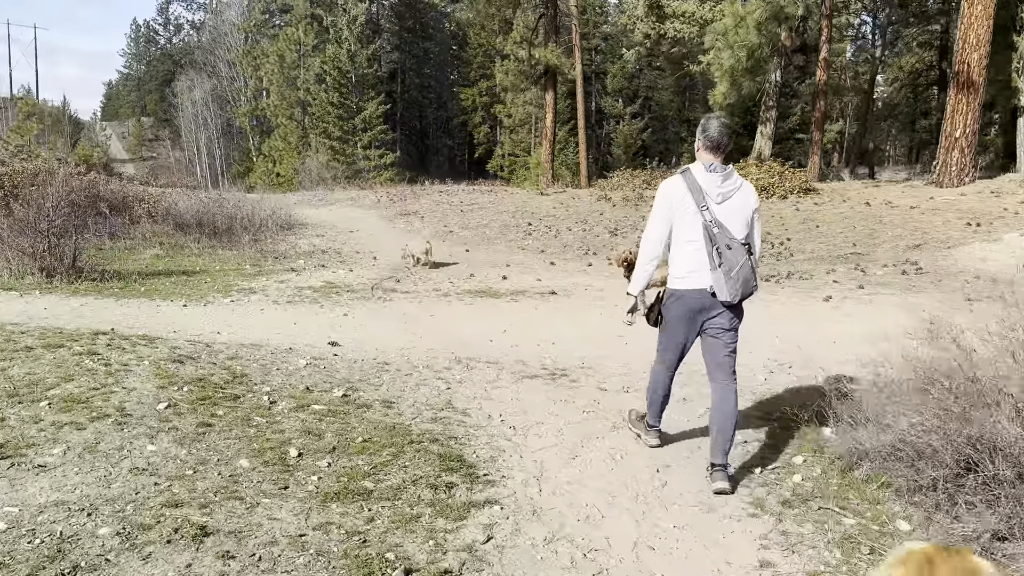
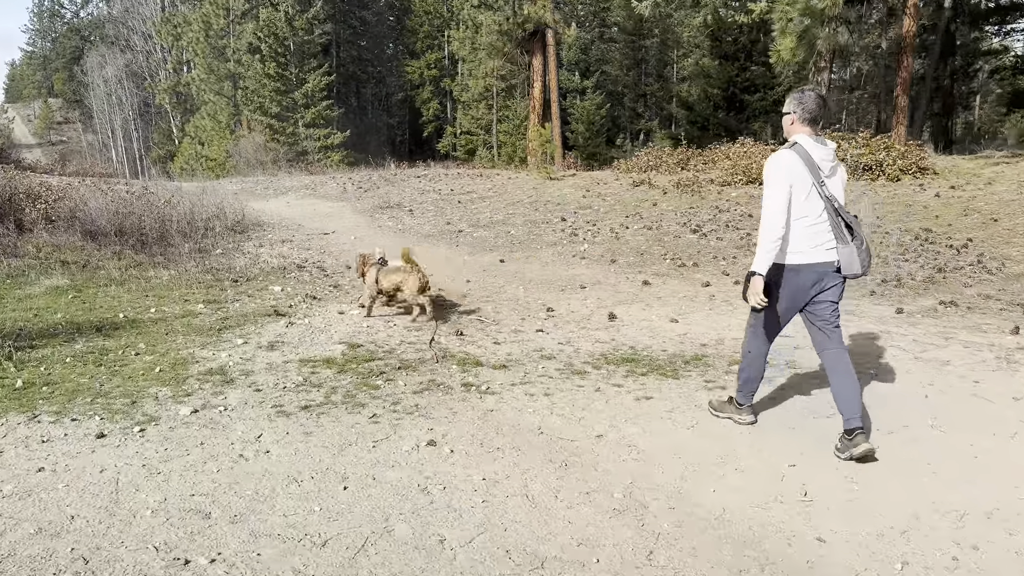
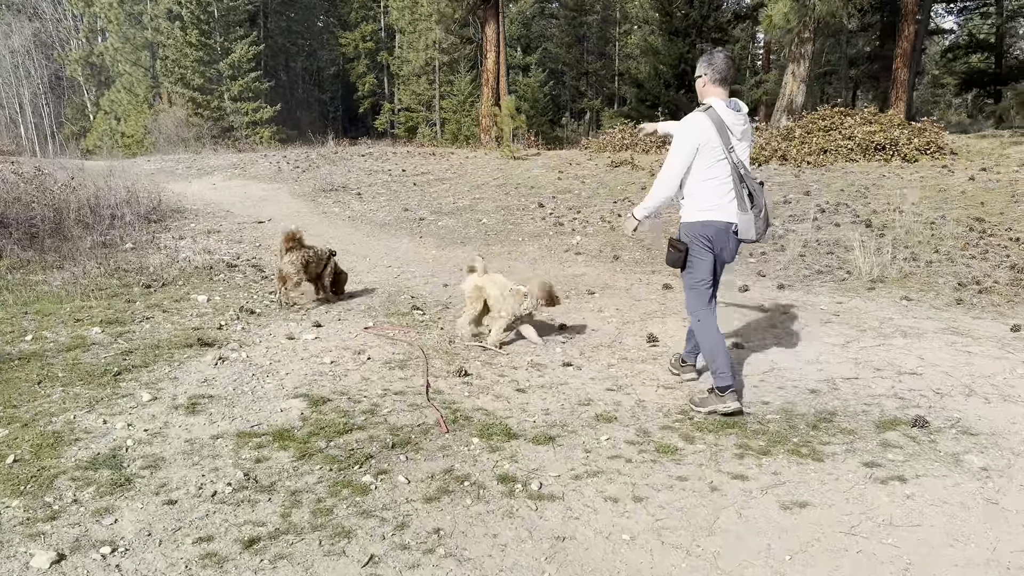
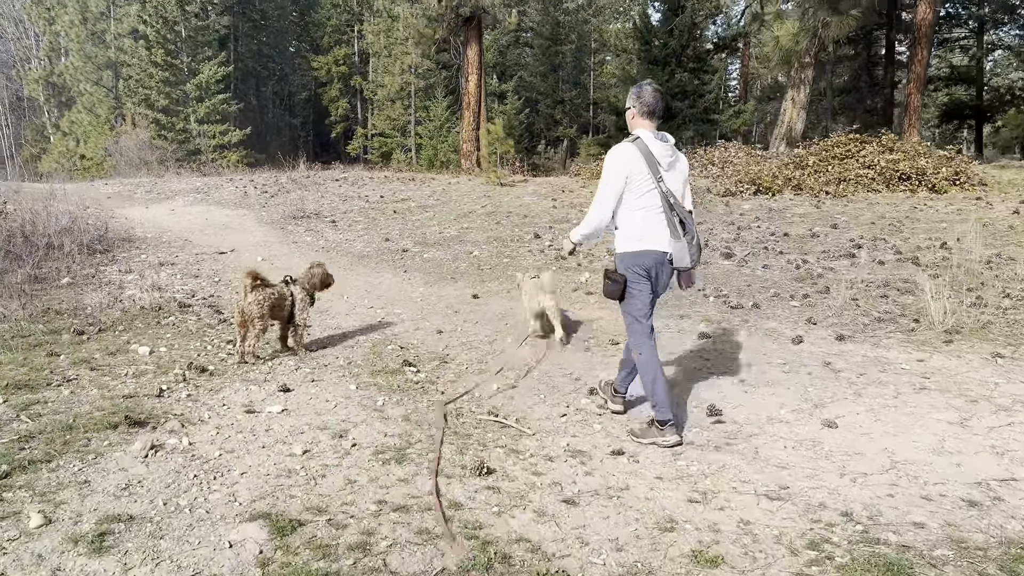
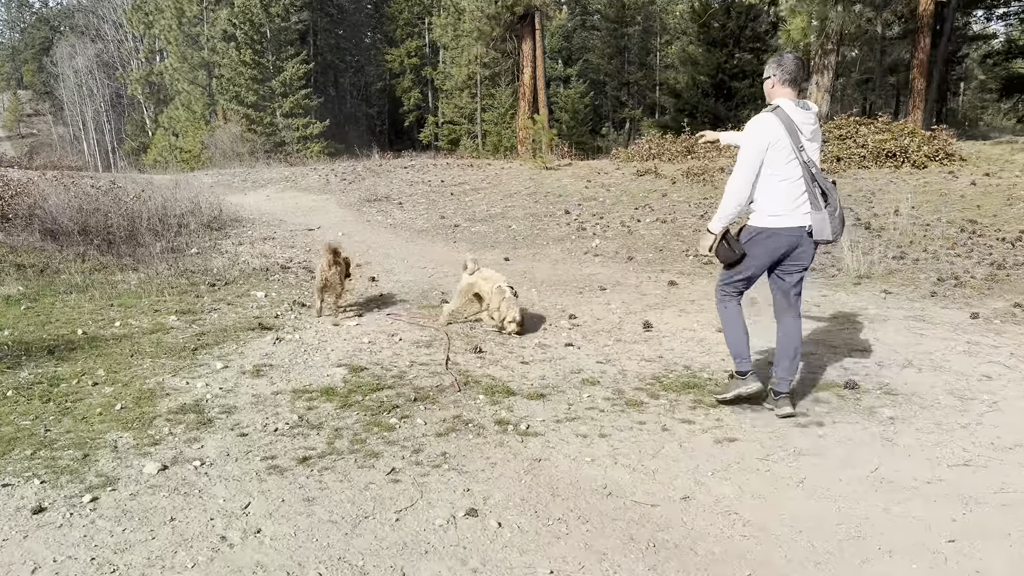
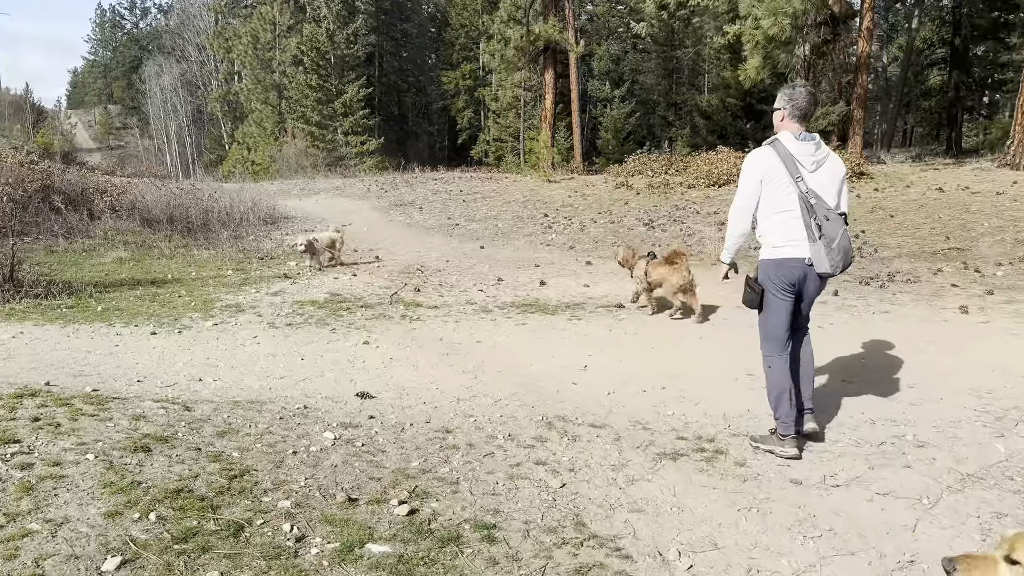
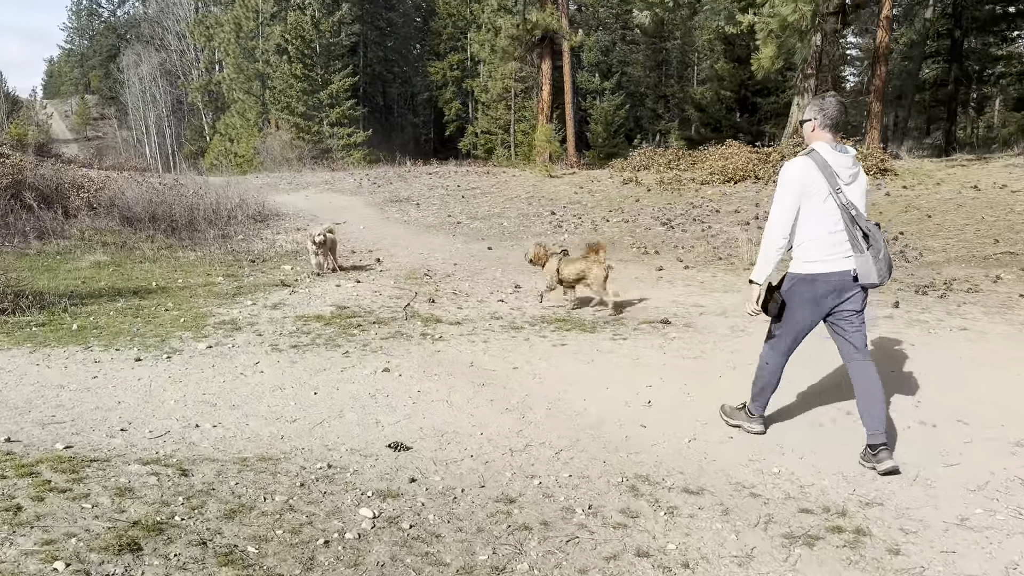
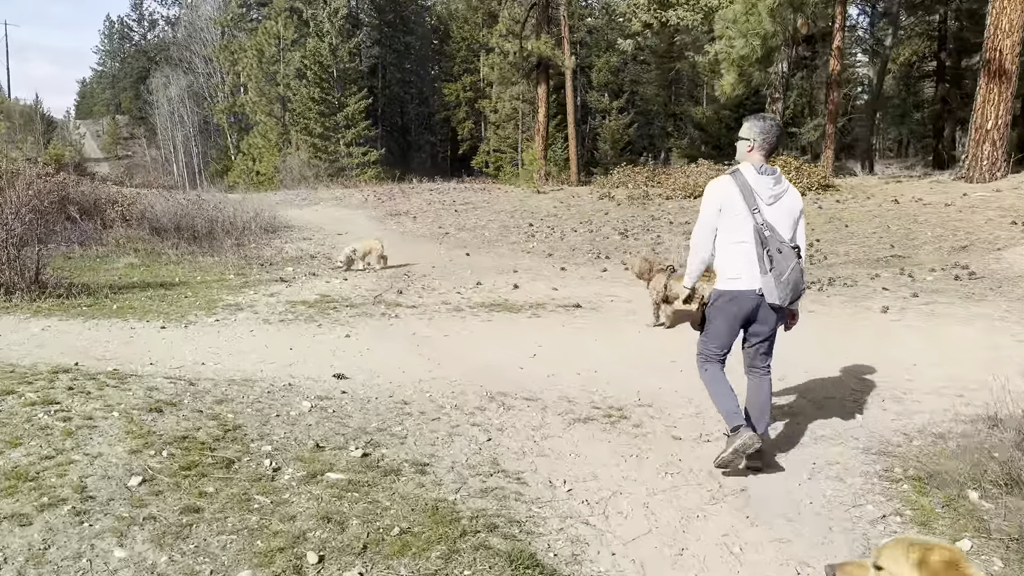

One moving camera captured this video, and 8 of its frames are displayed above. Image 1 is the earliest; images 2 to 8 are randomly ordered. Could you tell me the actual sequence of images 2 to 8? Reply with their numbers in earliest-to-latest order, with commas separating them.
8, 6, 7, 2, 5, 3, 4
